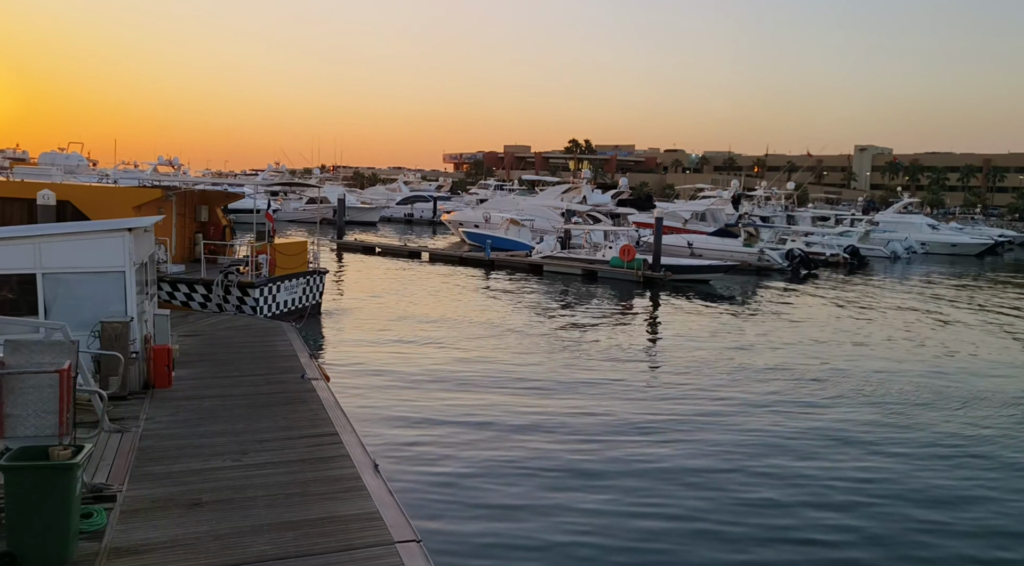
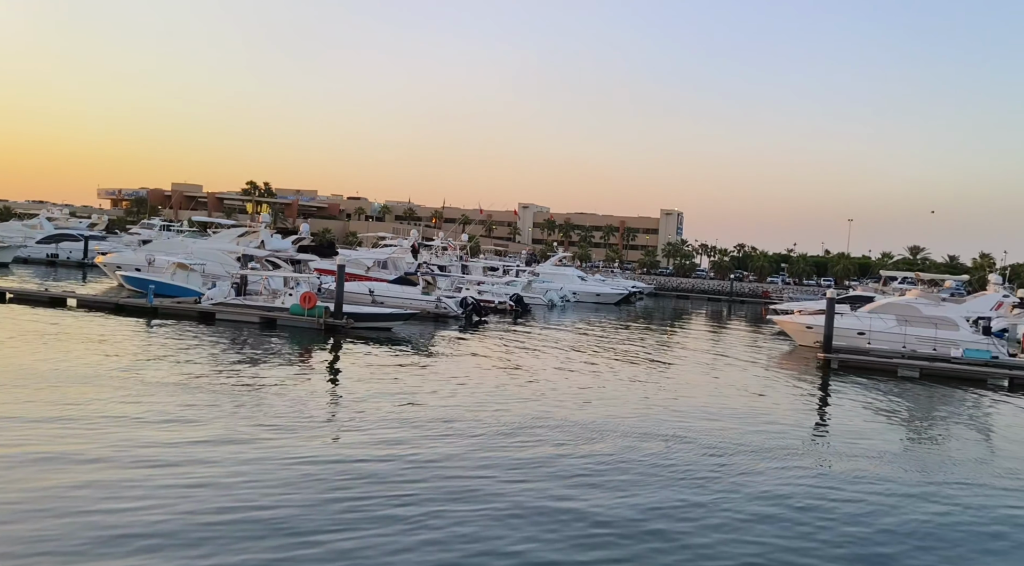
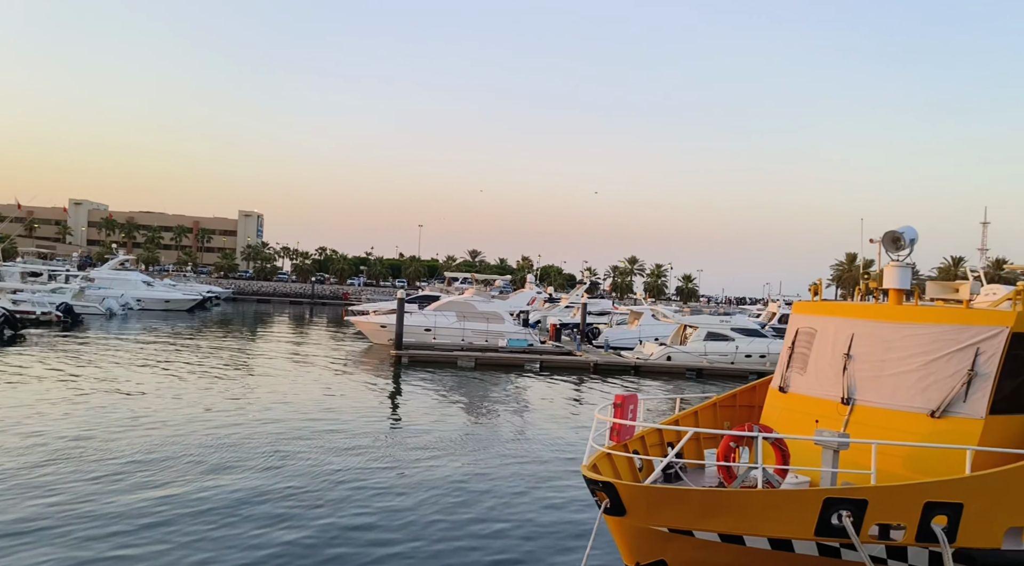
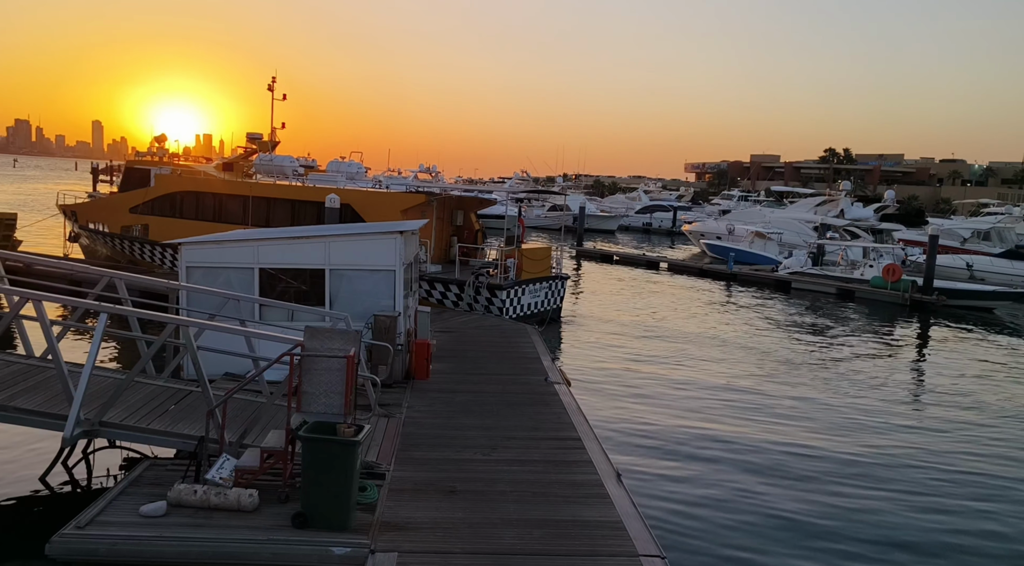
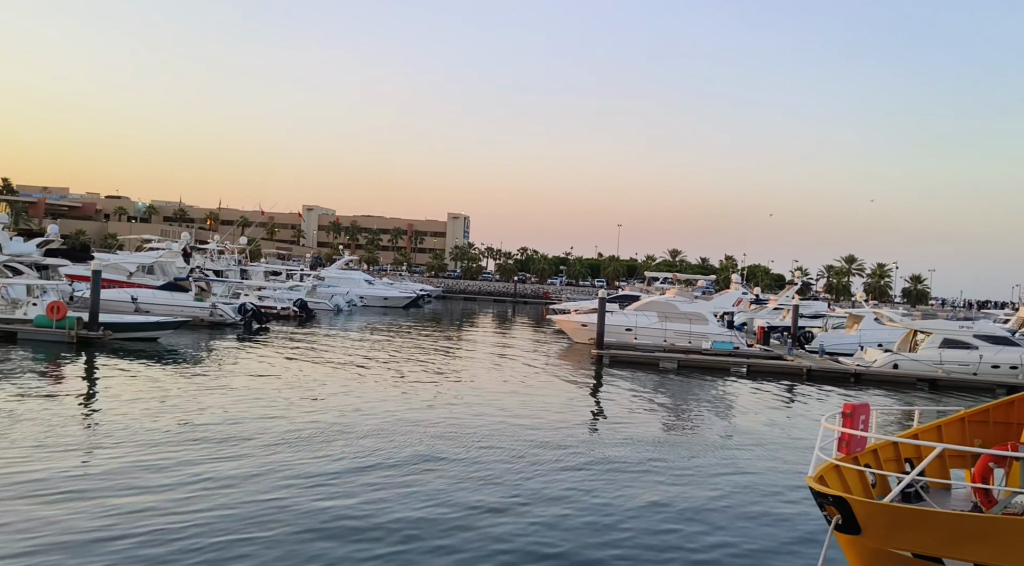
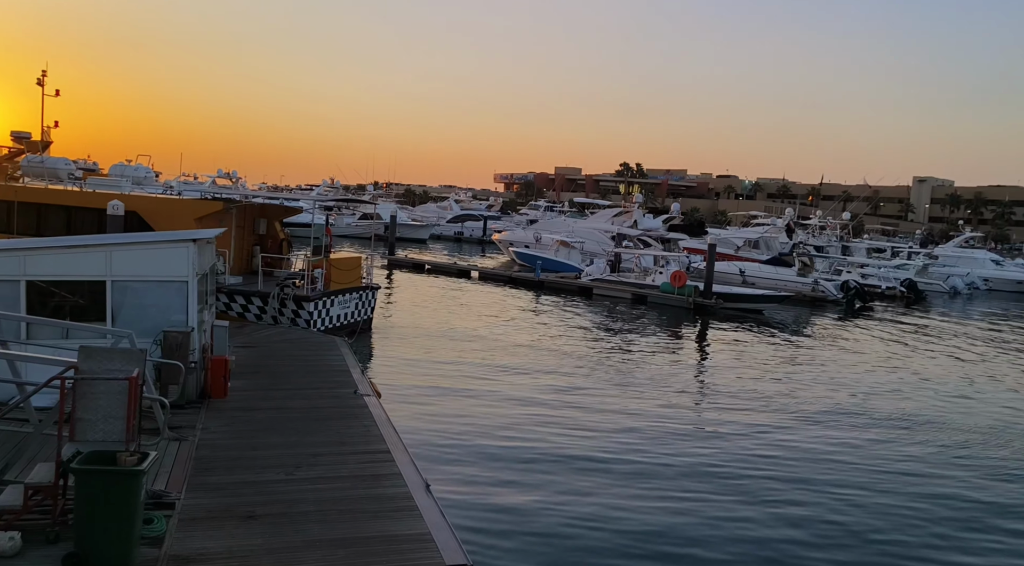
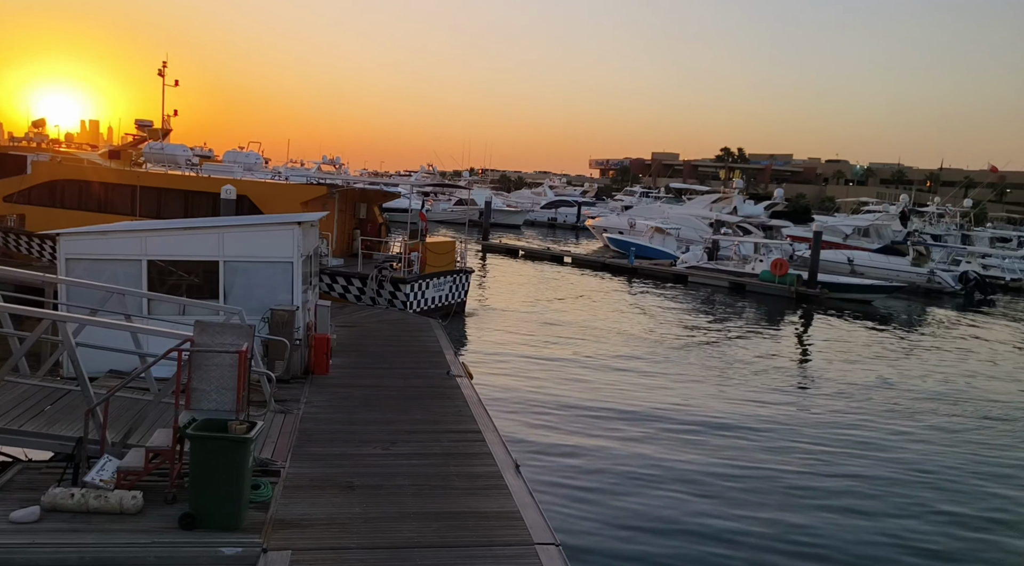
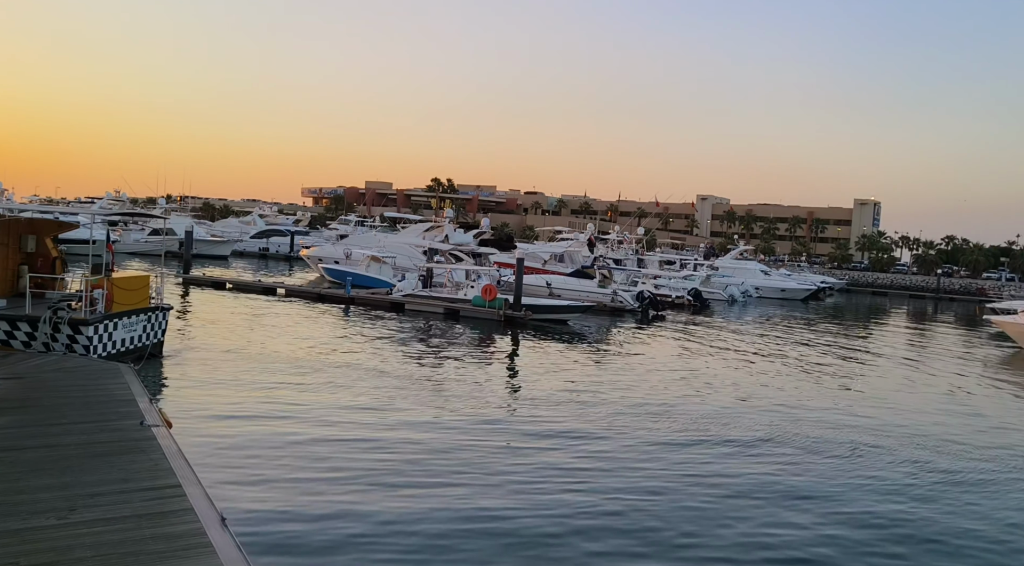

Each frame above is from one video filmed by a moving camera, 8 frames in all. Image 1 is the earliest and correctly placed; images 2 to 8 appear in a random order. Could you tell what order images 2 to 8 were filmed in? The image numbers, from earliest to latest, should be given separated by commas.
7, 4, 6, 8, 2, 5, 3
